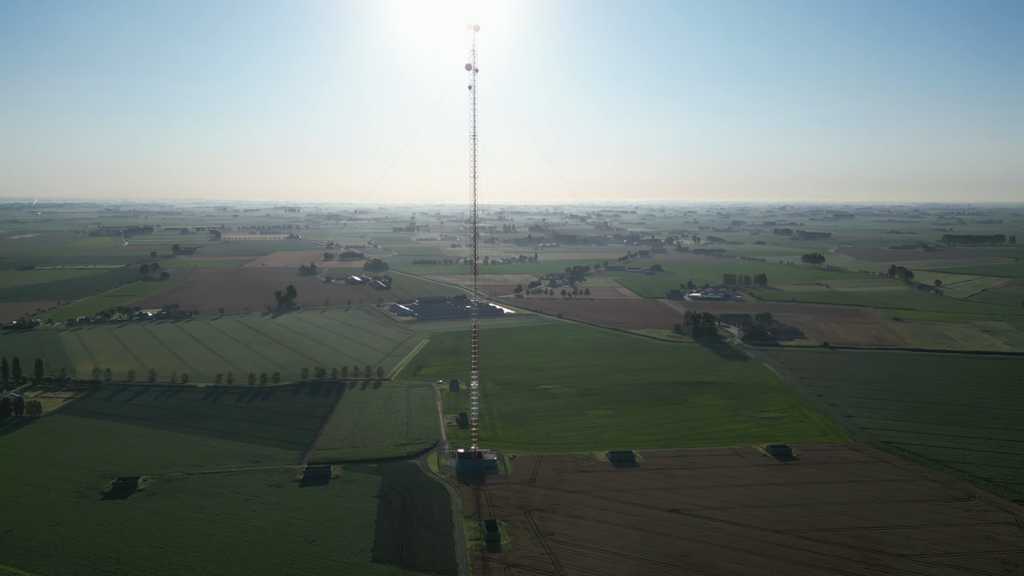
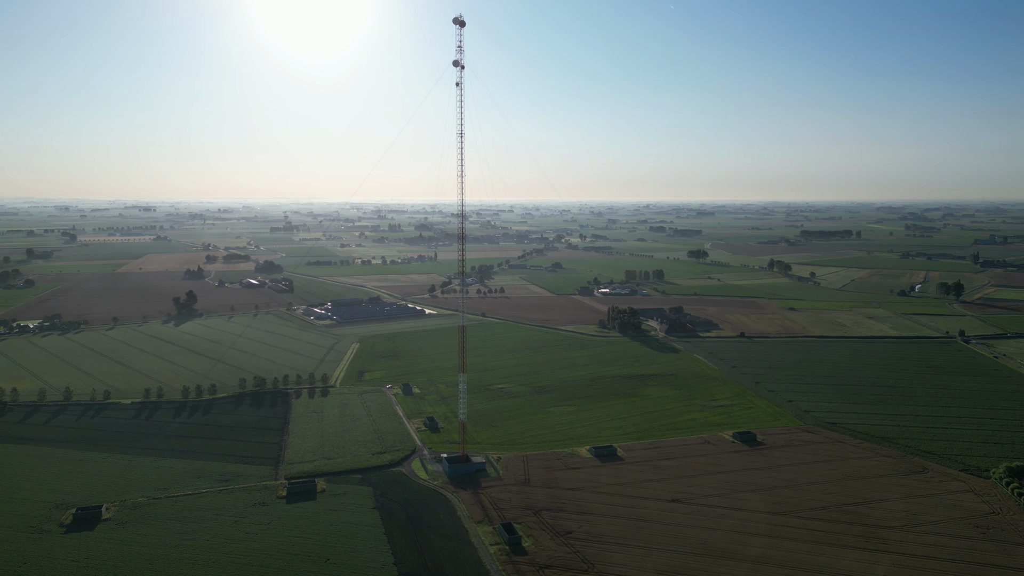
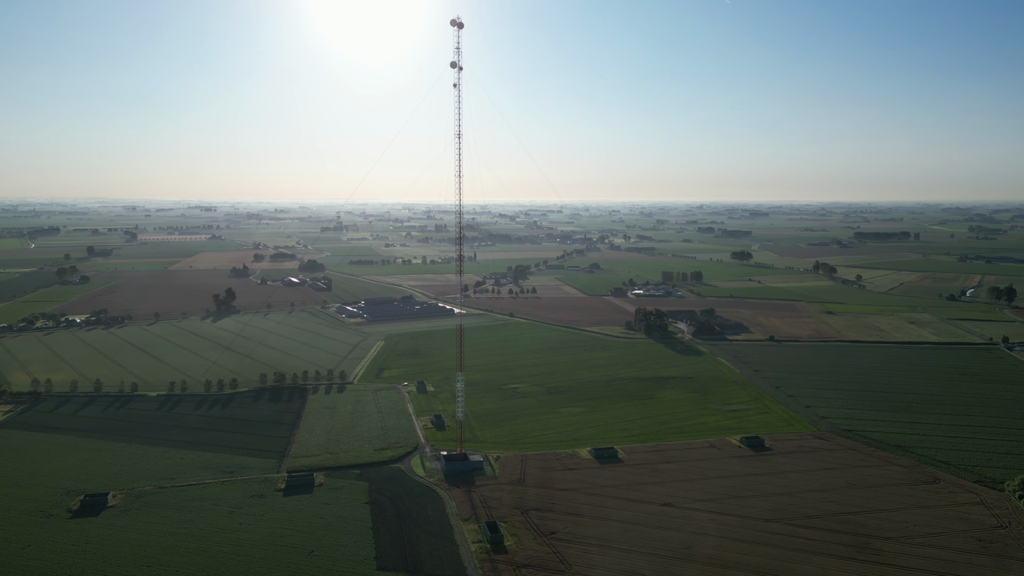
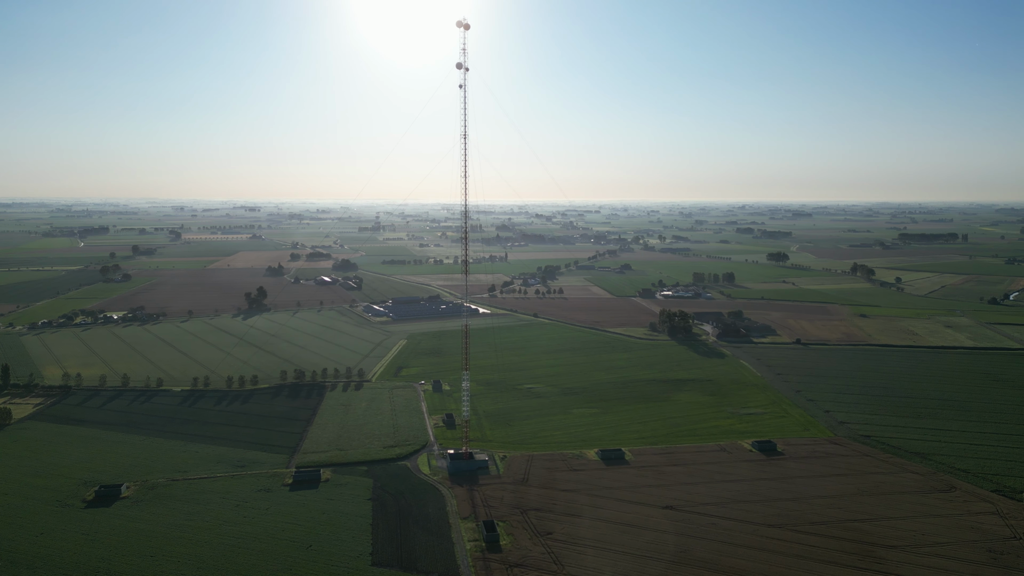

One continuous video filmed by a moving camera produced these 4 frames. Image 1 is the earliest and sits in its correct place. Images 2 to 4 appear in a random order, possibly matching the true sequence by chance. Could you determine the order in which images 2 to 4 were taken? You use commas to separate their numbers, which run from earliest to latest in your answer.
4, 3, 2
